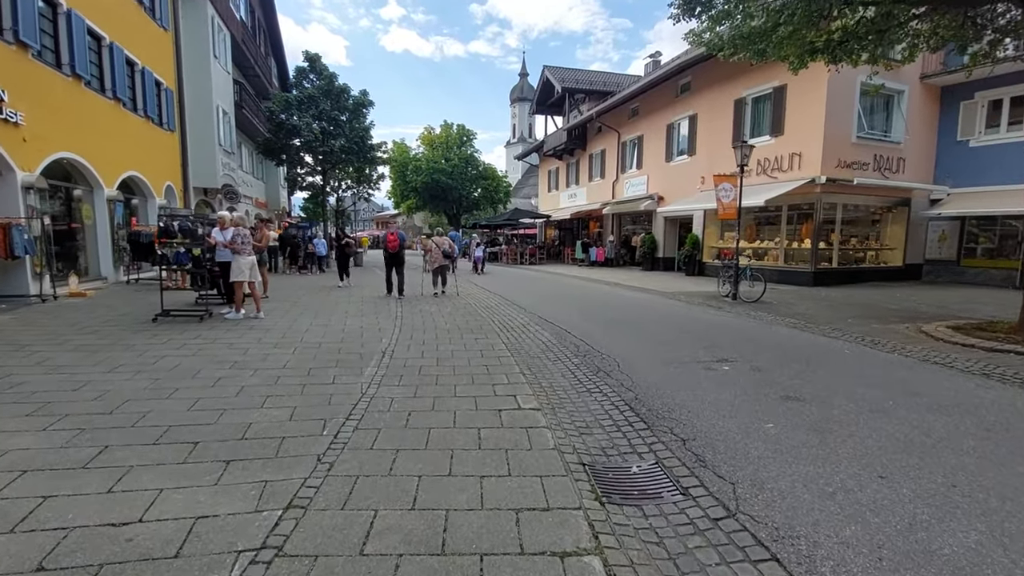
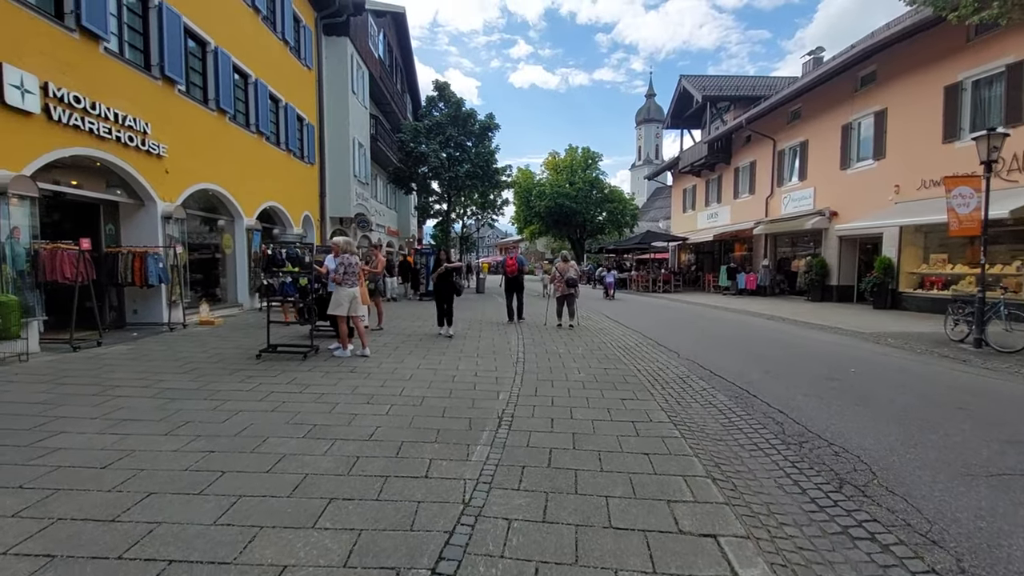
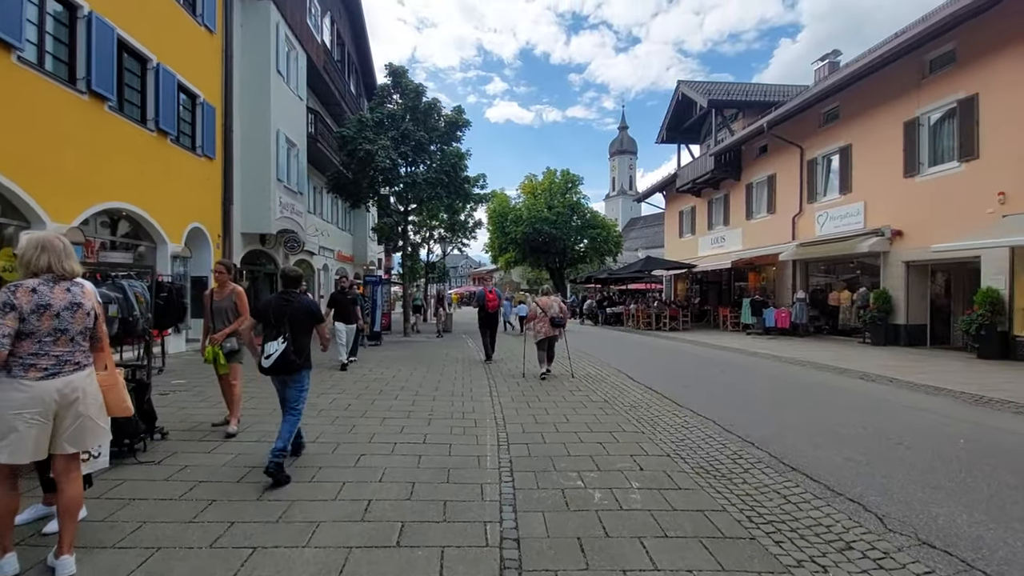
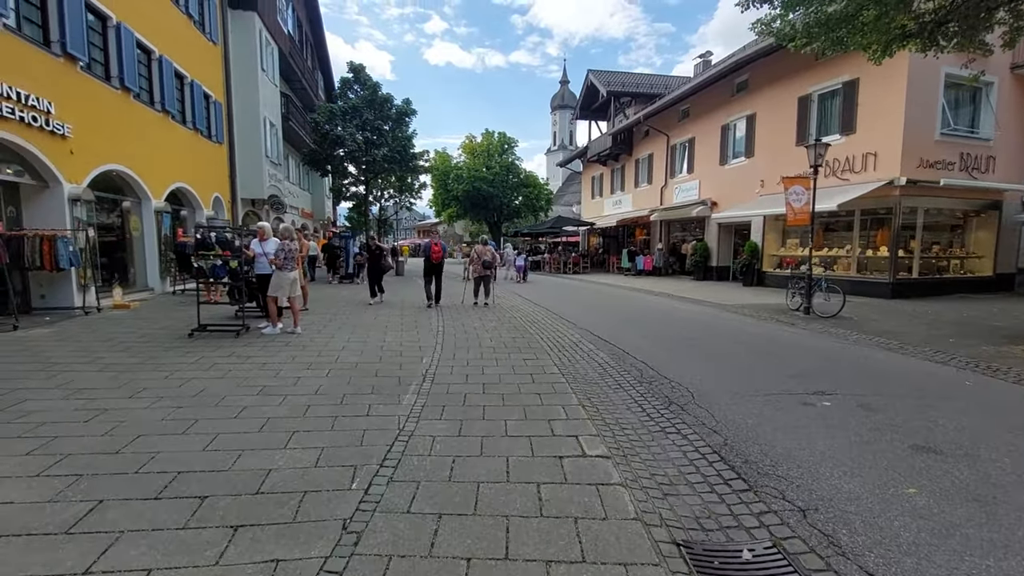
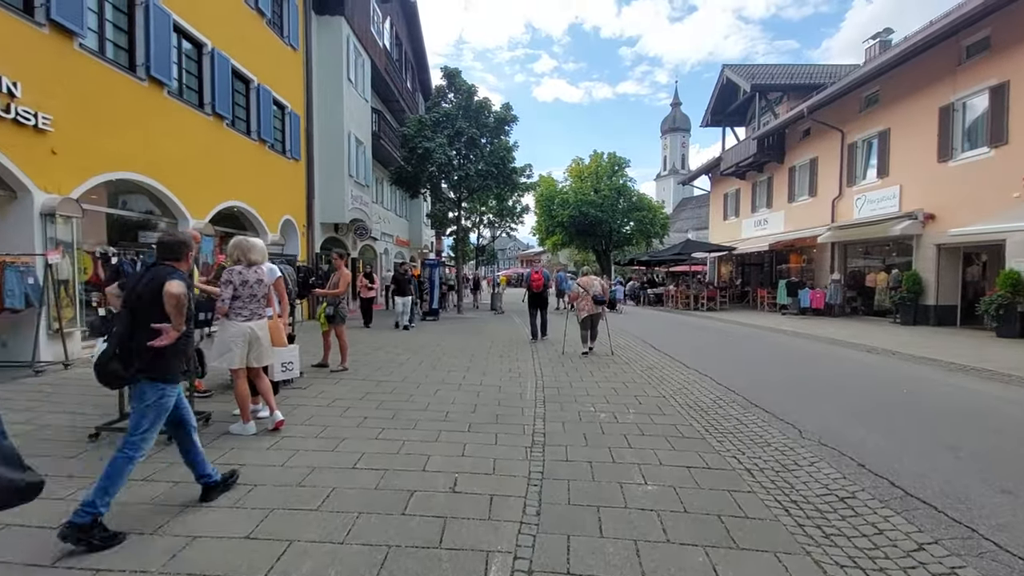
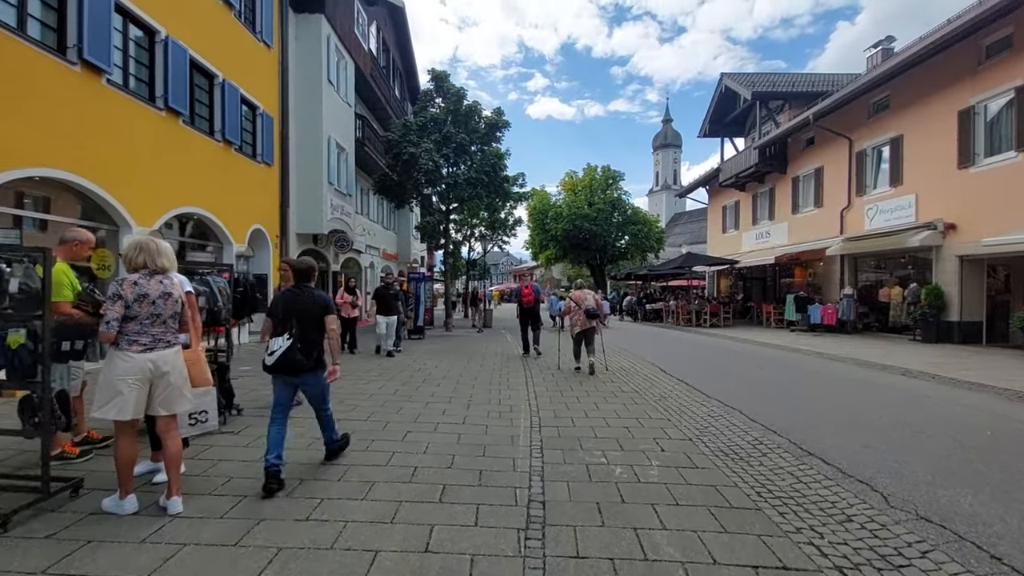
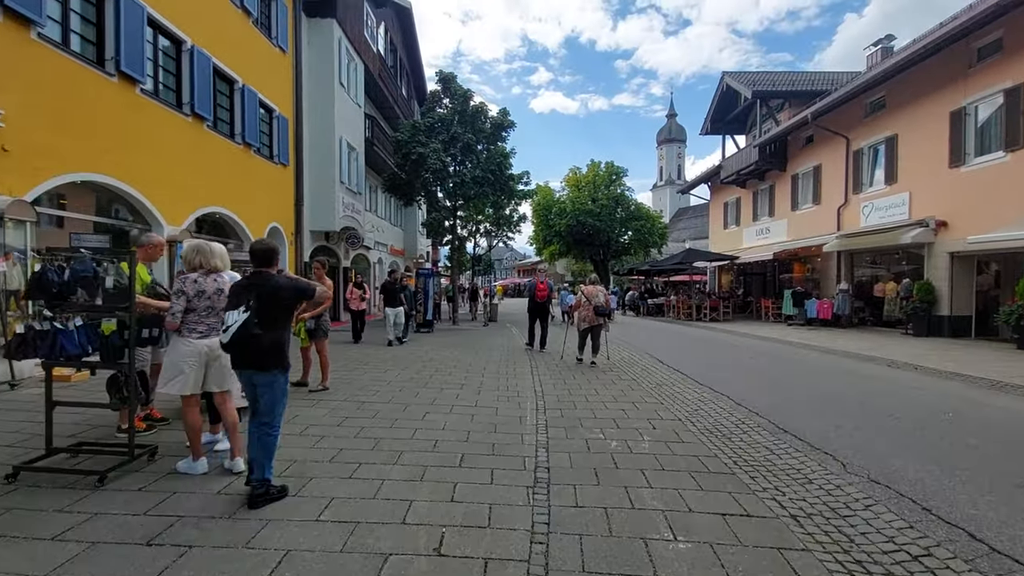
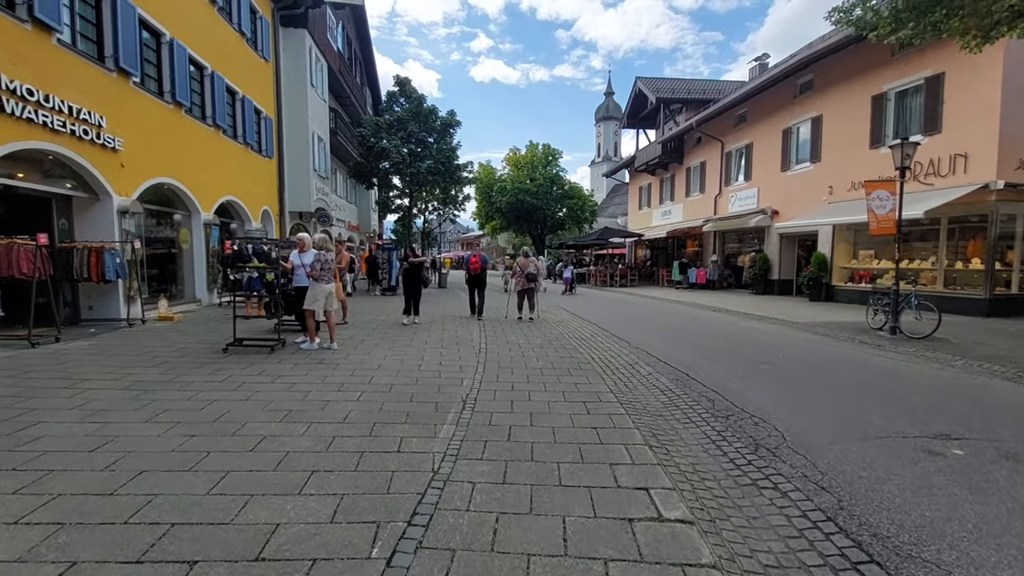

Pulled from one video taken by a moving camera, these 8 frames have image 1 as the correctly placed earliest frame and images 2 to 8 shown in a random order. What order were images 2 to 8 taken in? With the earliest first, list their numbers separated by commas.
4, 8, 2, 5, 7, 6, 3
